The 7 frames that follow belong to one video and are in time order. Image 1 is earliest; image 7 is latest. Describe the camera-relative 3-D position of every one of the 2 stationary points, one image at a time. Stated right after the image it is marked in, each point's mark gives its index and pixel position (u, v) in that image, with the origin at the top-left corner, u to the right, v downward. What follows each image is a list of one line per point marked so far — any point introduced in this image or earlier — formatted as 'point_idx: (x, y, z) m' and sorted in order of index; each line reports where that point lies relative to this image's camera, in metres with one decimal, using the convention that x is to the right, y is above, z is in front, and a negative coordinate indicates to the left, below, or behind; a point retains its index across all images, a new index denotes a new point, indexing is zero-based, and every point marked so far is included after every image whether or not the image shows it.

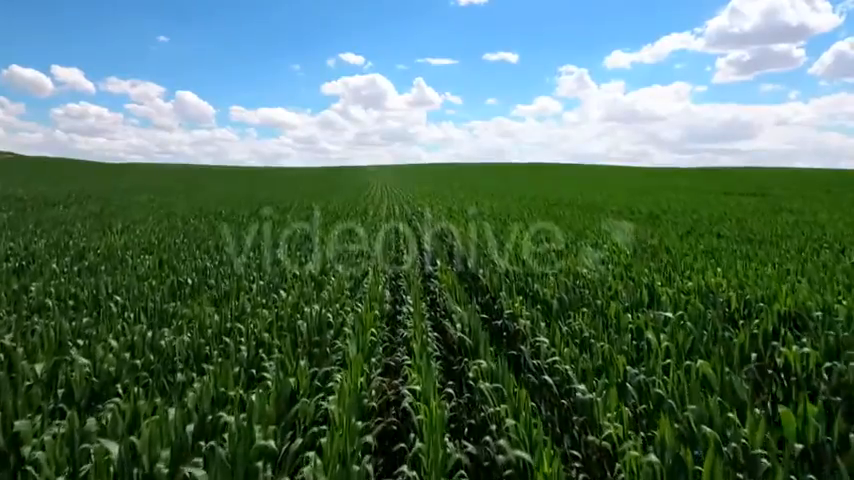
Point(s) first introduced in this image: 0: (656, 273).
0: (+2.6, -0.4, +7.7) m
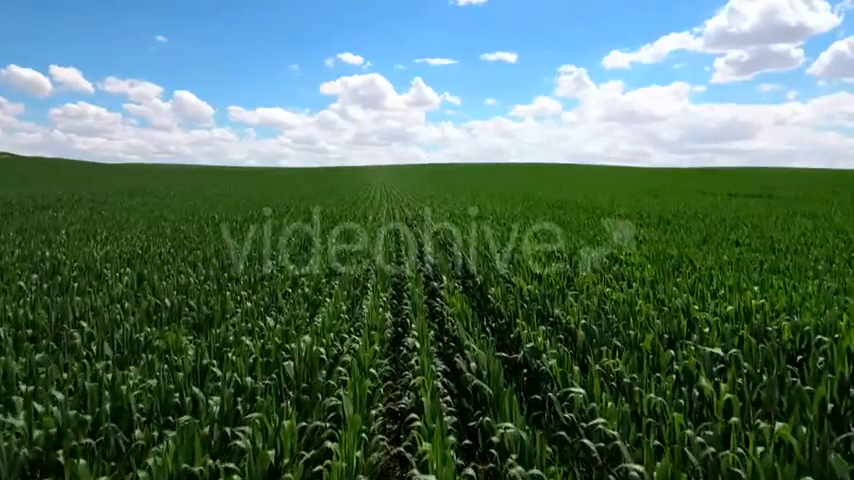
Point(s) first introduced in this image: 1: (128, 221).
0: (+2.7, -0.5, +7.0) m
1: (-8.4, +0.5, +19.0) m
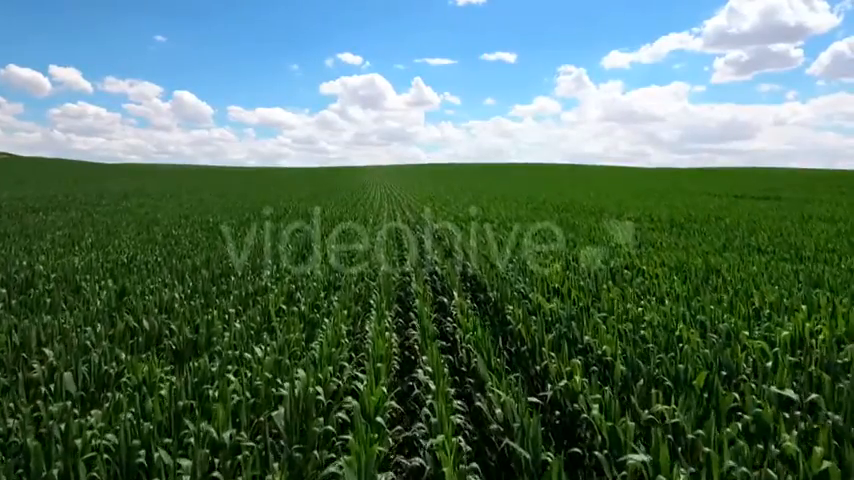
0: (+2.7, -0.7, +6.2) m
1: (-8.3, +0.4, +18.3) m
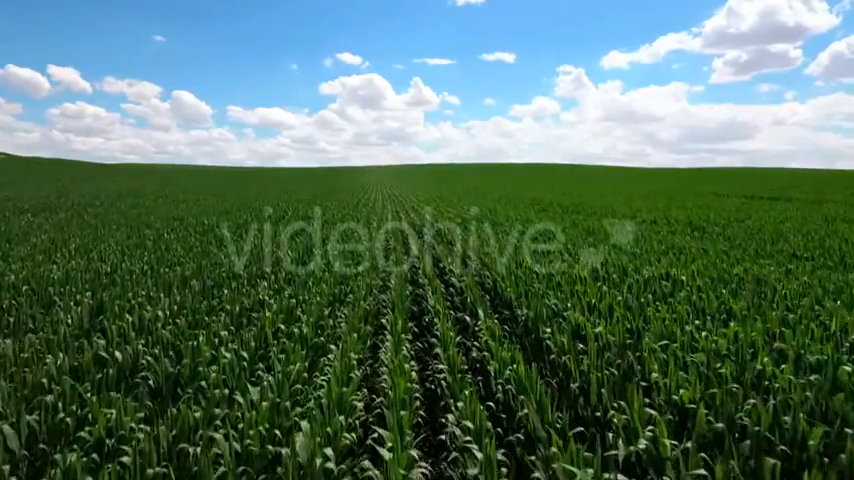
0: (+2.9, -0.8, +5.3) m
1: (-8.1, +0.3, +17.3) m
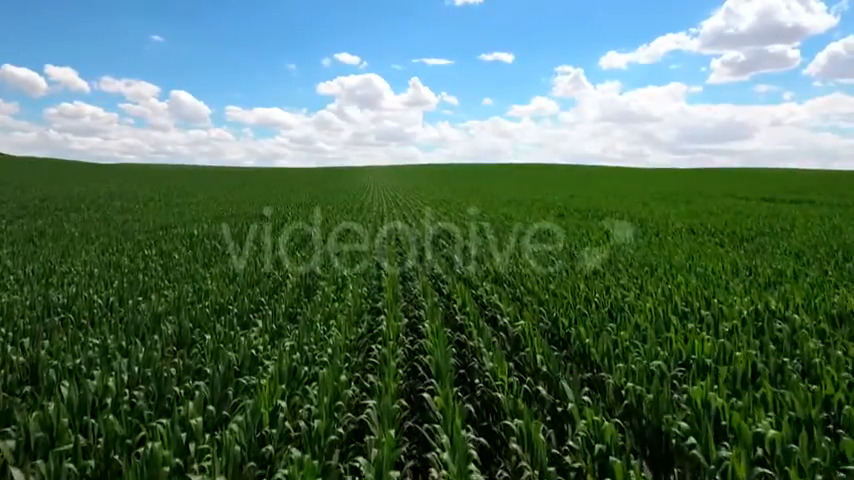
0: (+3.4, -1.0, +3.4) m
1: (-7.7, 0.0, +15.4) m
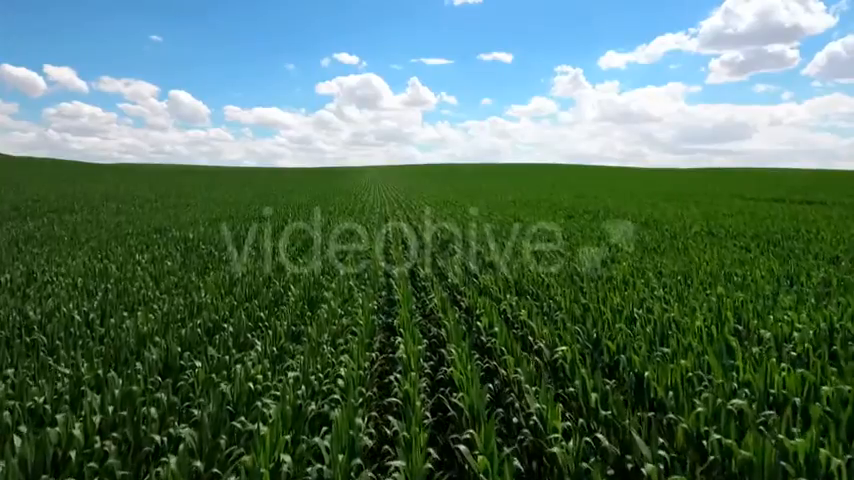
0: (+3.6, -1.1, +2.5) m
1: (-7.6, -0.1, +14.5) m
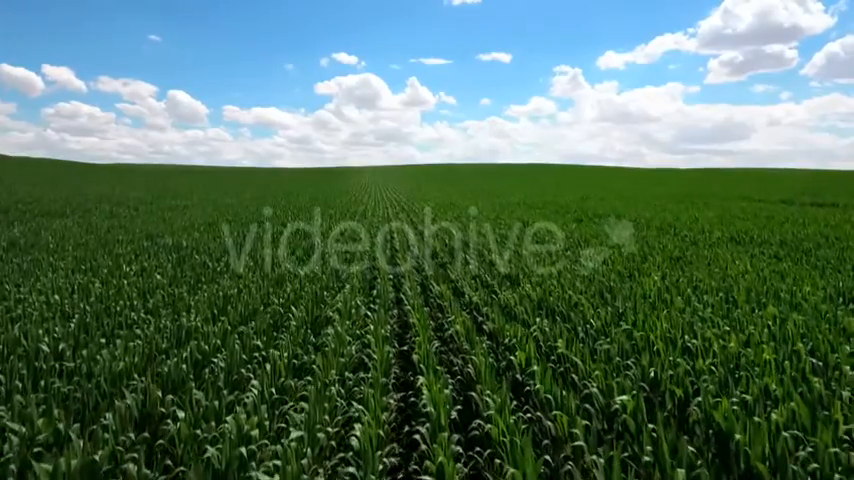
0: (+3.8, -1.3, +1.6) m
1: (-7.4, -0.2, +13.6) m
